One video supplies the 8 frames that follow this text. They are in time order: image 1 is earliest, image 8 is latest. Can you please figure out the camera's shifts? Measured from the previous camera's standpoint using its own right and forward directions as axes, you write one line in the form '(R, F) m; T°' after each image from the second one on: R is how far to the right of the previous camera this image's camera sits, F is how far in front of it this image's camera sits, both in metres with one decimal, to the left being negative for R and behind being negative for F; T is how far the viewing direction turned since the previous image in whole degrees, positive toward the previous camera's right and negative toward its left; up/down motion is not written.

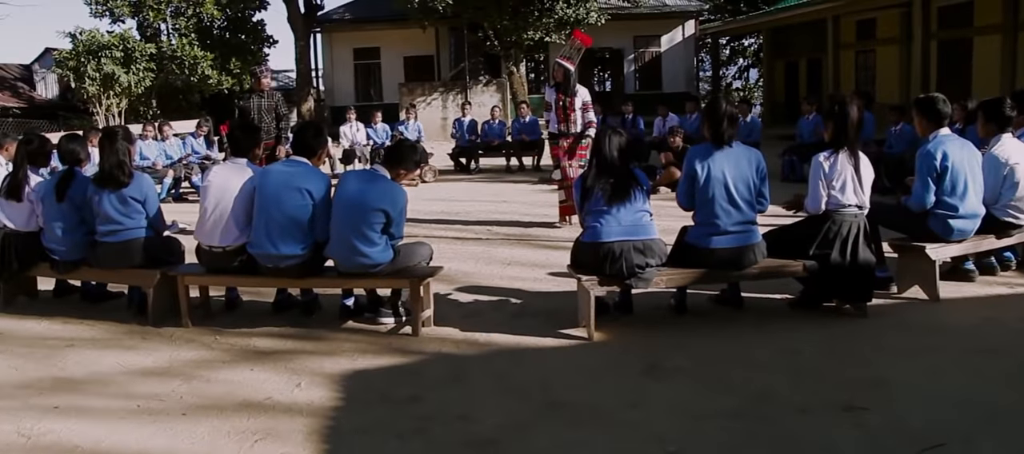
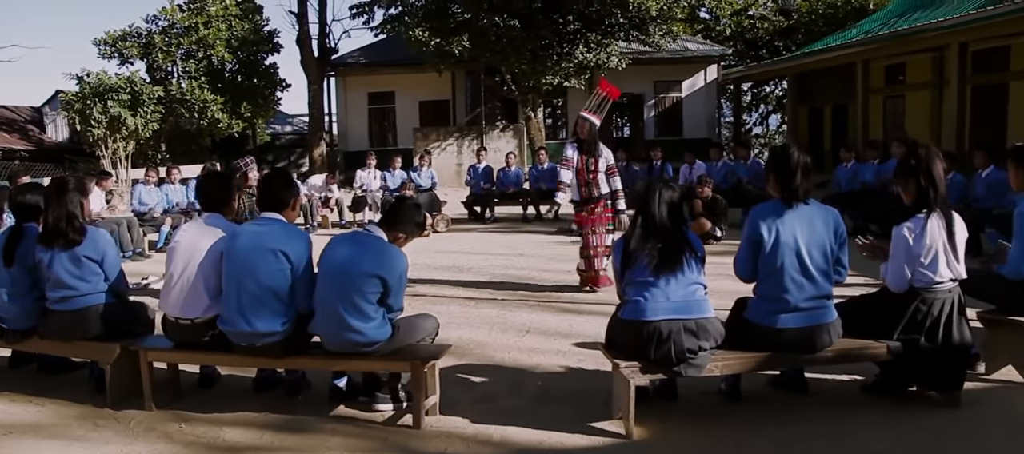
(0.0, +0.8) m; -1°
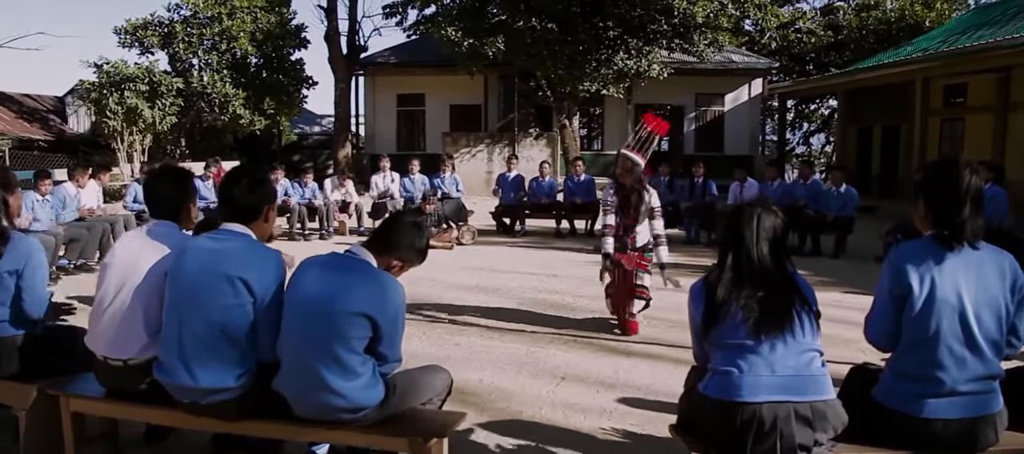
(0.0, +1.1) m; -2°
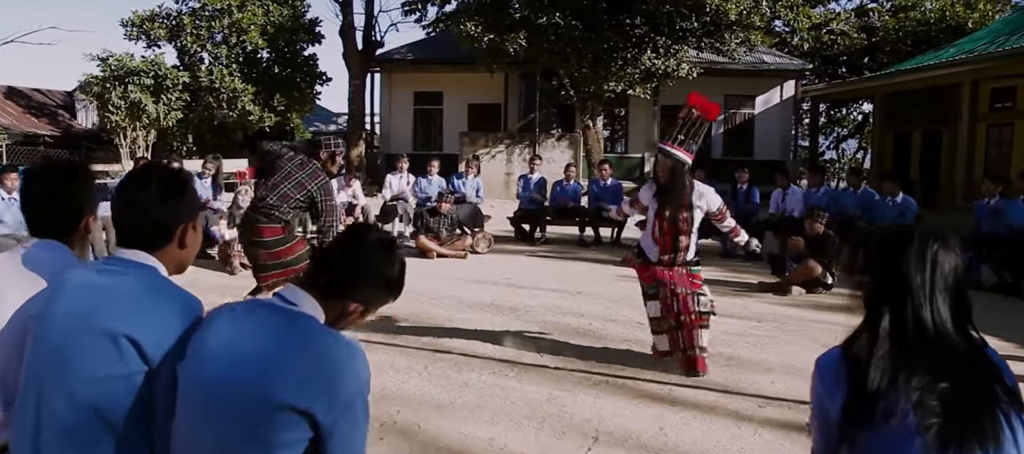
(0.0, +1.0) m; -1°
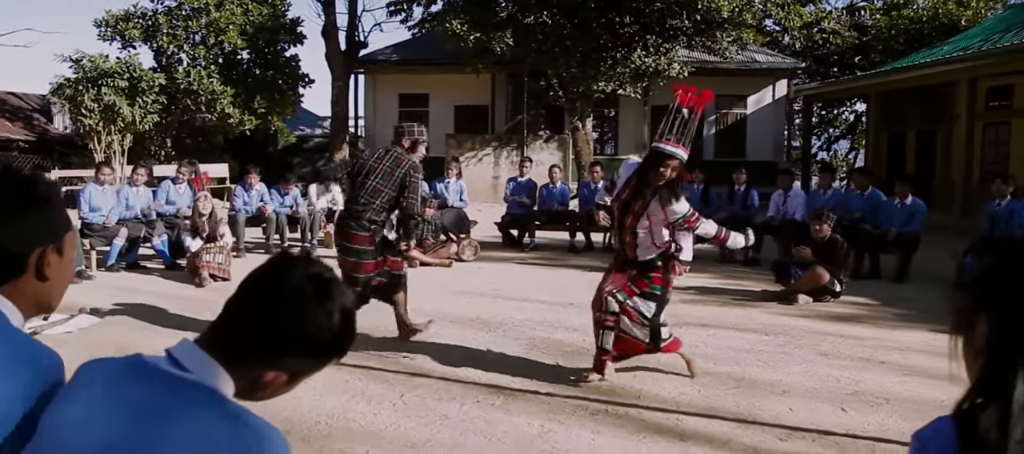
(0.0, +0.5) m; +1°
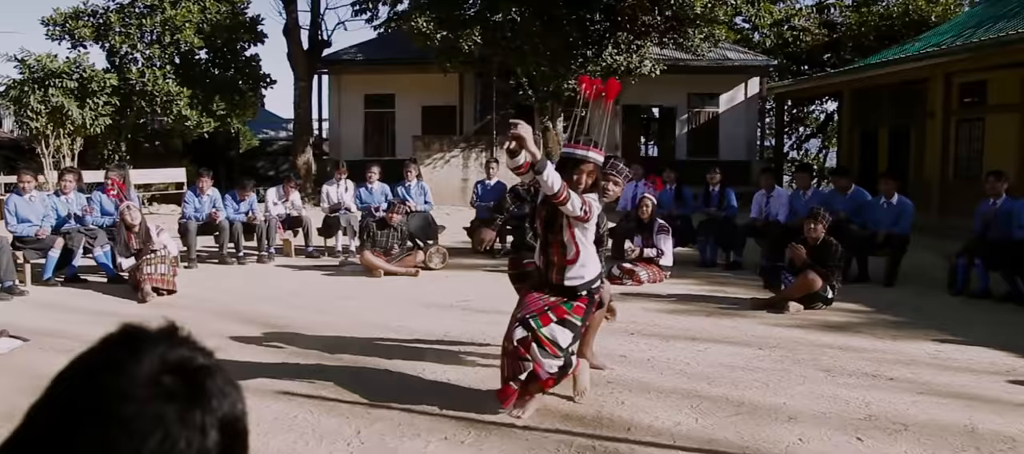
(0.0, +0.6) m; +2°
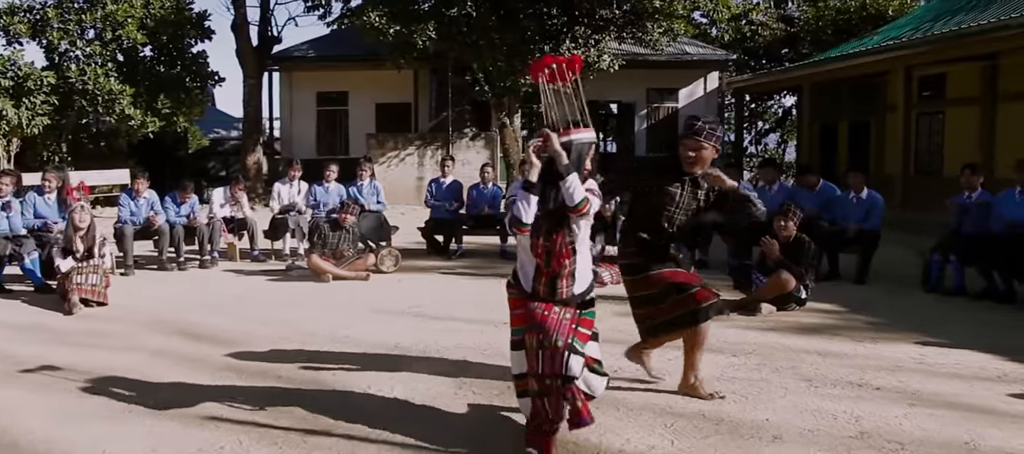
(0.0, +0.5) m; +2°
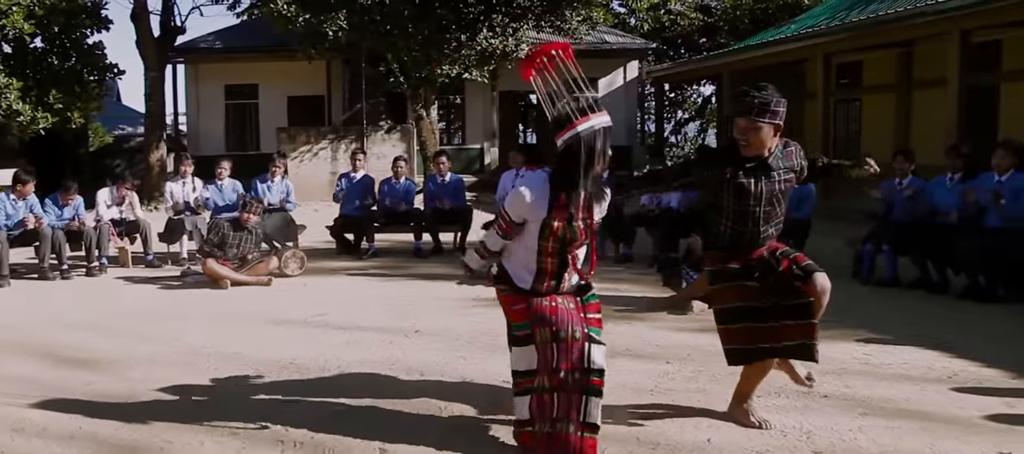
(+0.1, +0.6) m; +4°
